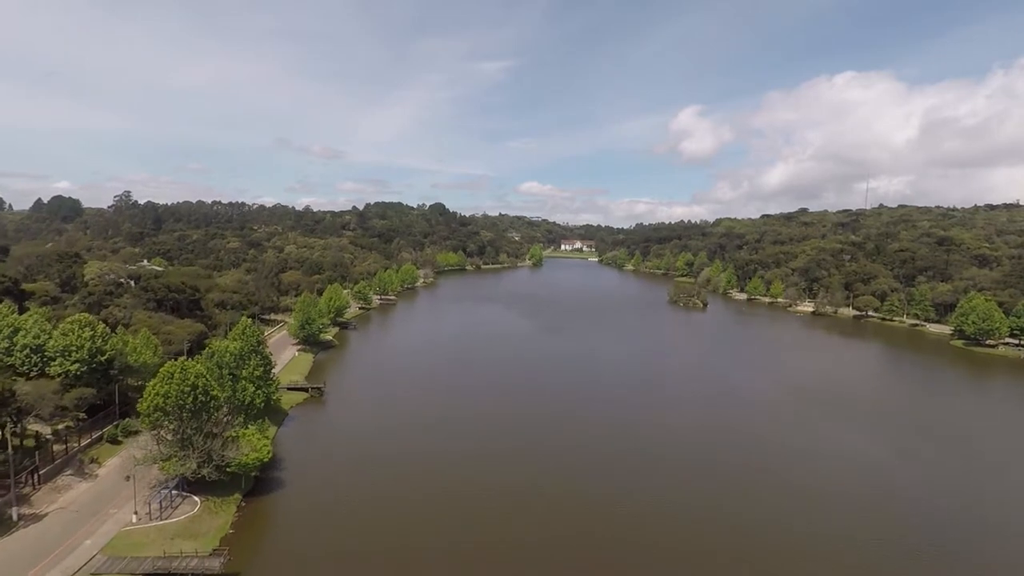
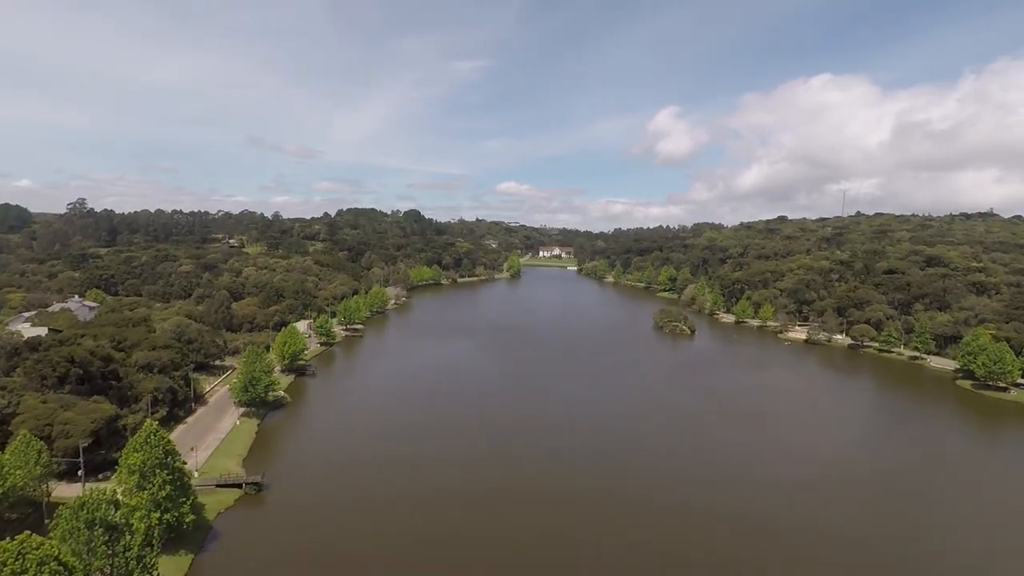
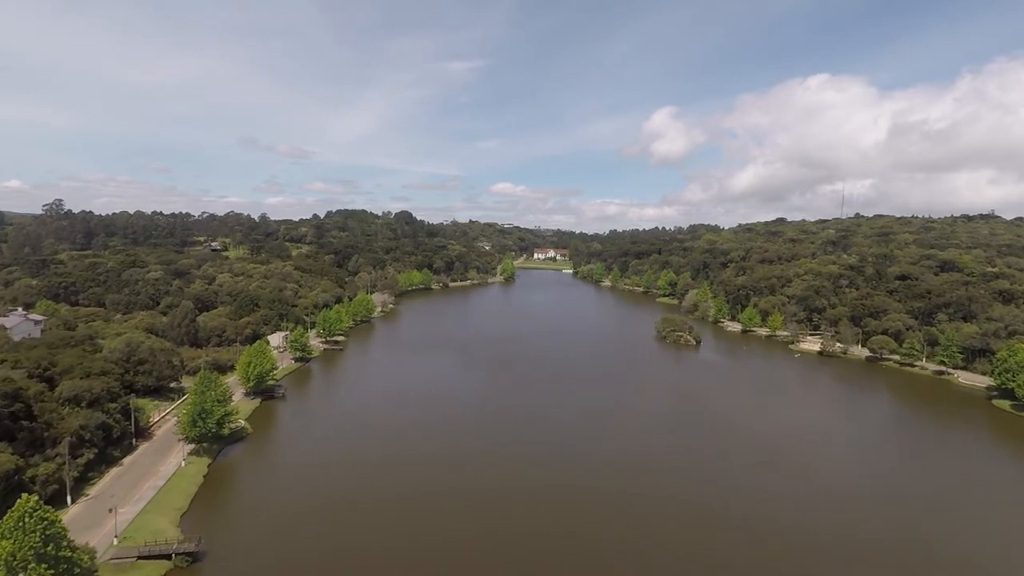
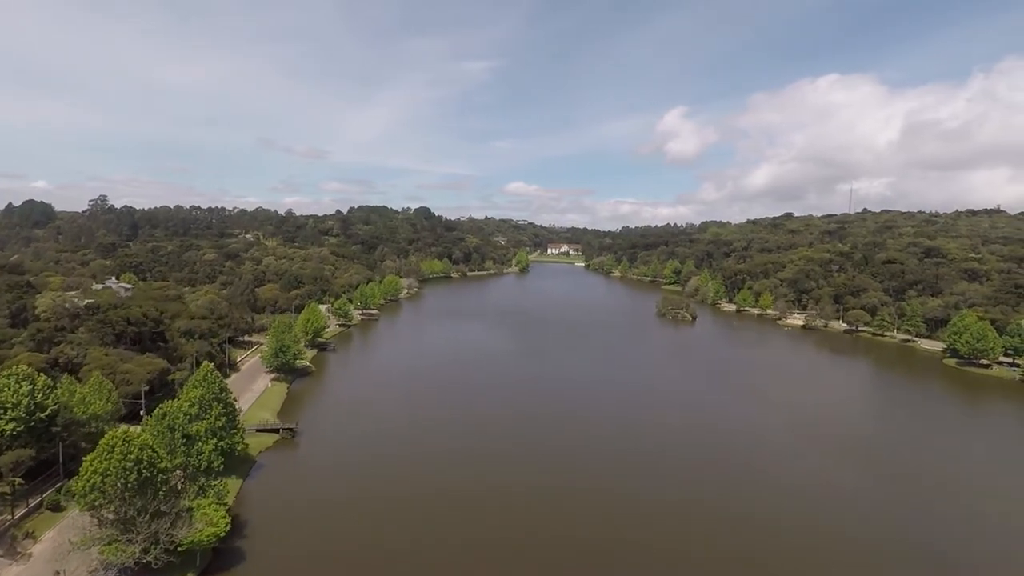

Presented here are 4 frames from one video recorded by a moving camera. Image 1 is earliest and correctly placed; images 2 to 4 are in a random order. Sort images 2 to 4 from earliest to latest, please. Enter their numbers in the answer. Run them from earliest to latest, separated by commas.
4, 2, 3
